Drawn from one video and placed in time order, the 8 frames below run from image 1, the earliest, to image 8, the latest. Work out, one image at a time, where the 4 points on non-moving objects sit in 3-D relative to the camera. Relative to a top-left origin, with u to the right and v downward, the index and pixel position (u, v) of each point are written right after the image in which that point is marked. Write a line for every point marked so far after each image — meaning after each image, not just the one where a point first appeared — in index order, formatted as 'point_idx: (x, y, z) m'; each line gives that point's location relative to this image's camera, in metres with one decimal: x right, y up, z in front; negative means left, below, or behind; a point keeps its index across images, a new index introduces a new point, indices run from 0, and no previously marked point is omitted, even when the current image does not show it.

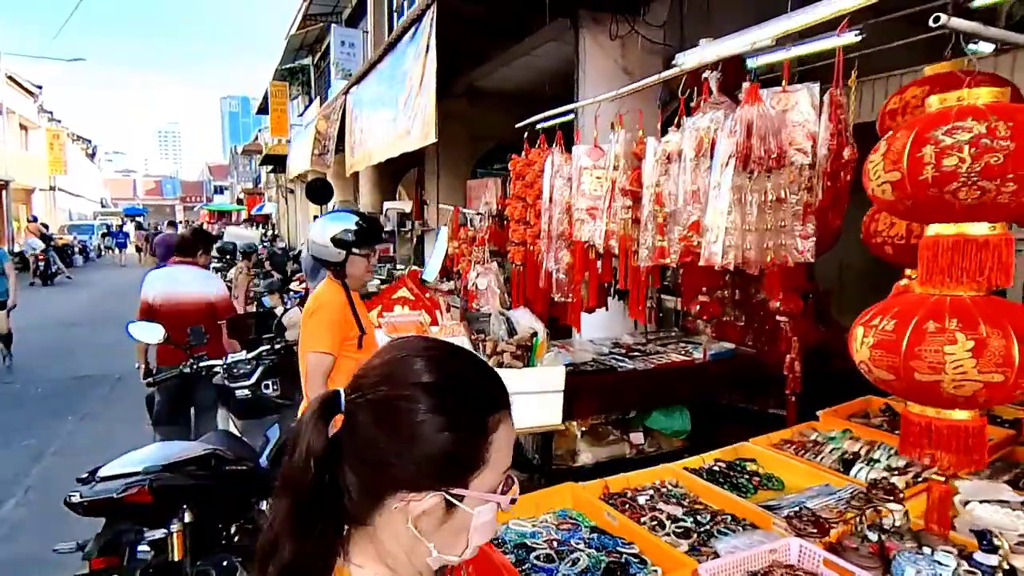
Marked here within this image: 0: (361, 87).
0: (-1.9, +2.6, +7.8) m
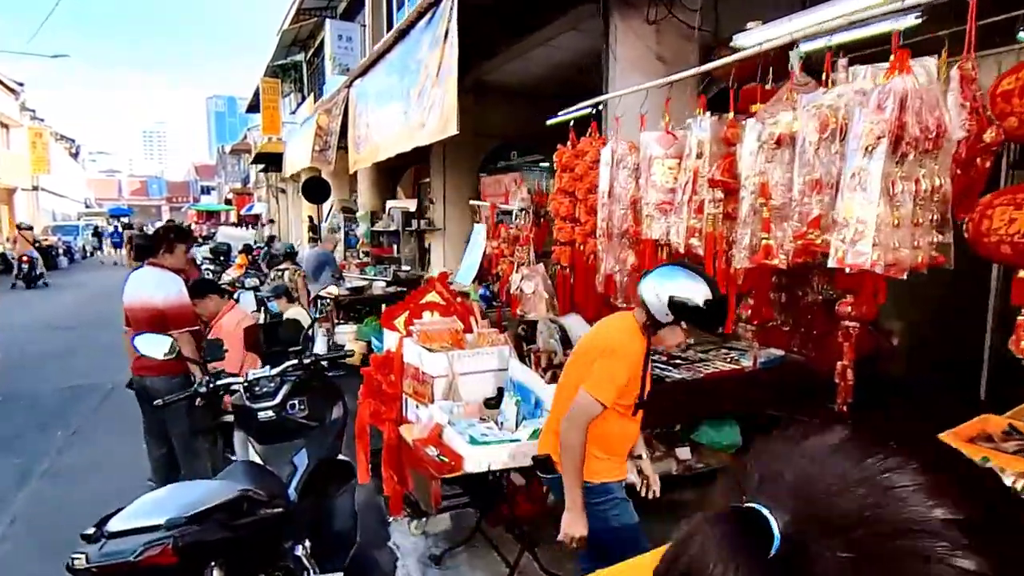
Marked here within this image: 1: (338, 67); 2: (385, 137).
0: (-1.8, +2.6, +7.5) m
1: (-3.6, +4.6, +12.6) m
2: (-1.4, +1.7, +6.7) m
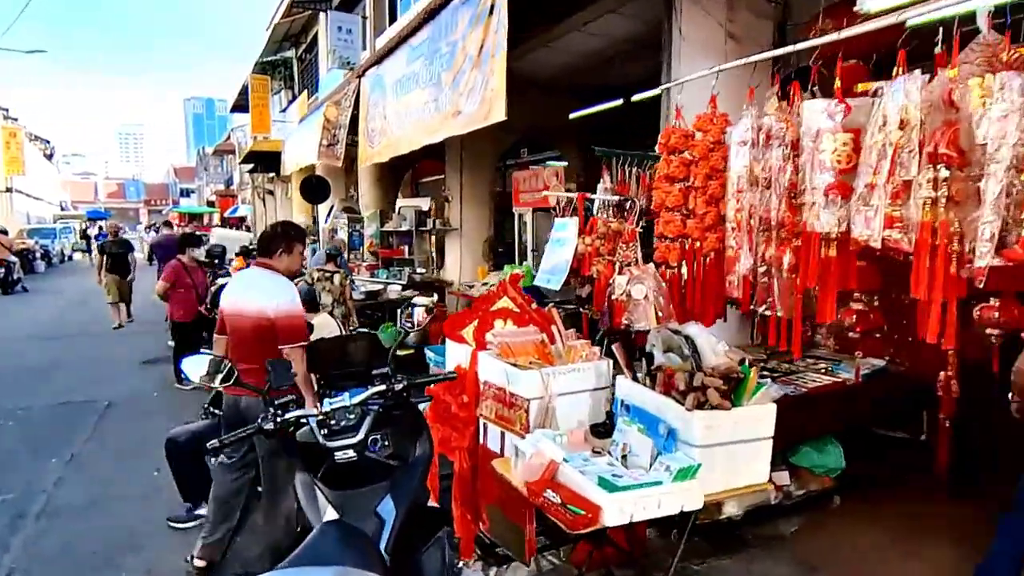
0: (-1.4, +2.5, +6.9) m
1: (-3.4, +4.5, +12.0) m
2: (-1.1, +1.6, +6.2) m
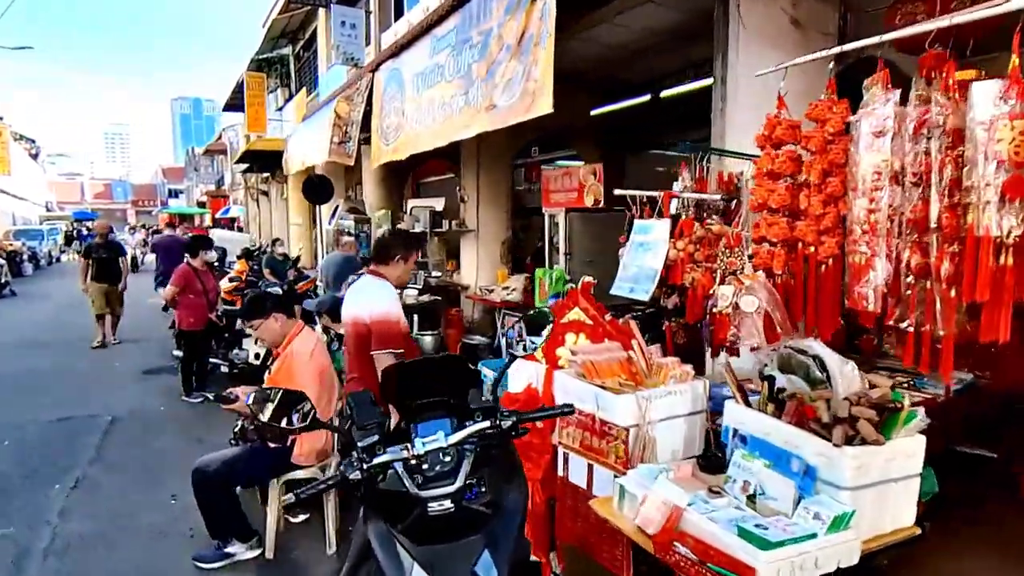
0: (-1.2, +2.5, +6.6) m
1: (-3.2, +4.4, +11.6) m
2: (-0.8, +1.6, +5.8) m
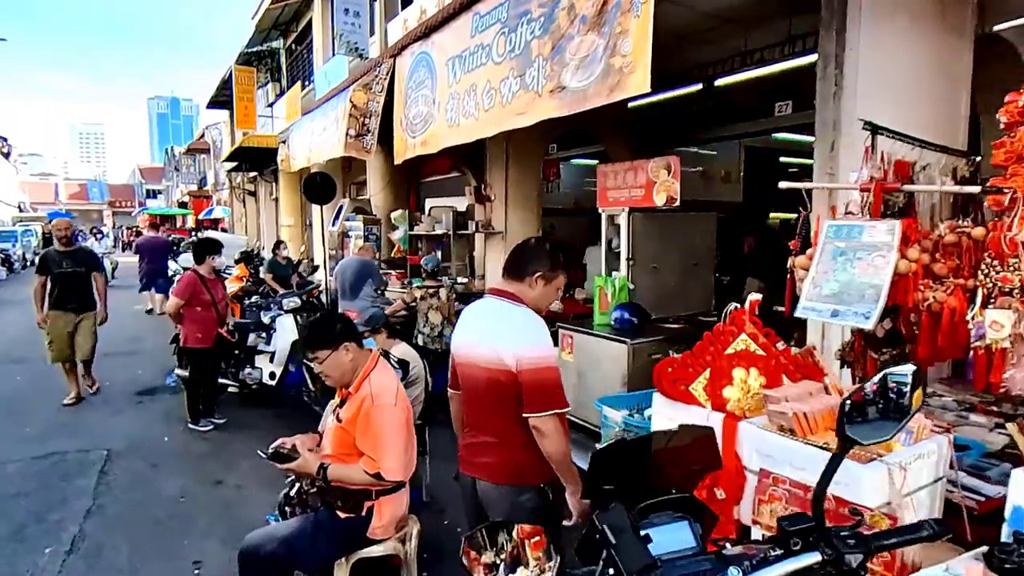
0: (-0.8, +2.4, +5.9) m
1: (-3.0, +4.3, +10.9) m
2: (-0.3, +1.5, +5.2) m
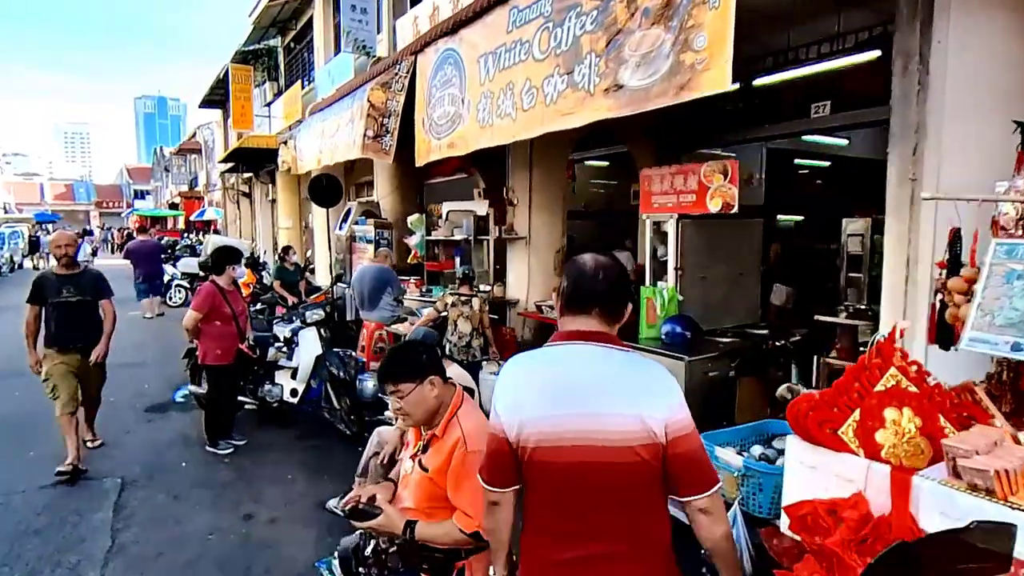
0: (-0.5, +2.3, +5.6) m
1: (-2.7, +4.2, +10.5) m
2: (0.0, +1.4, +4.8) m
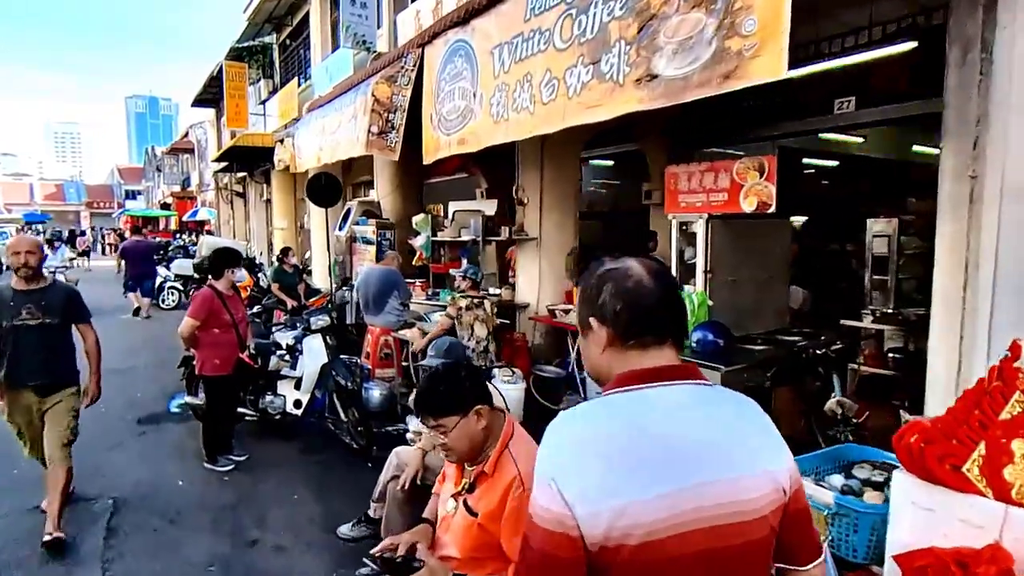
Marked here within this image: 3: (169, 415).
0: (-0.3, +2.3, +5.3) m
1: (-2.7, +4.2, +10.2) m
2: (+0.1, +1.4, +4.6) m
3: (-3.1, -1.1, +5.5) m
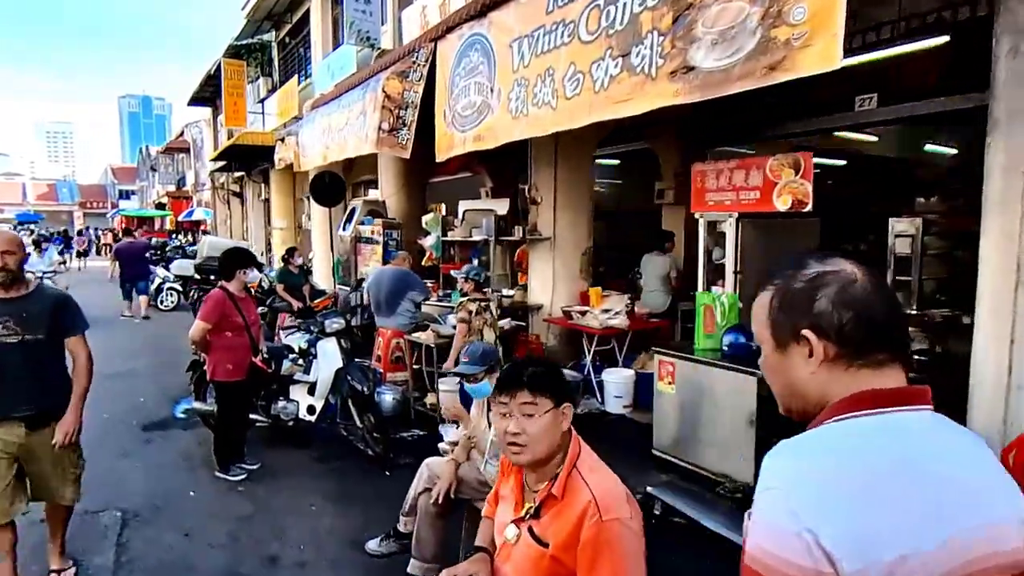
0: (-0.2, +2.3, +5.1) m
1: (-2.6, +4.2, +10.0) m
2: (+0.3, +1.3, +4.4) m
3: (-2.9, -1.2, +5.3) m
